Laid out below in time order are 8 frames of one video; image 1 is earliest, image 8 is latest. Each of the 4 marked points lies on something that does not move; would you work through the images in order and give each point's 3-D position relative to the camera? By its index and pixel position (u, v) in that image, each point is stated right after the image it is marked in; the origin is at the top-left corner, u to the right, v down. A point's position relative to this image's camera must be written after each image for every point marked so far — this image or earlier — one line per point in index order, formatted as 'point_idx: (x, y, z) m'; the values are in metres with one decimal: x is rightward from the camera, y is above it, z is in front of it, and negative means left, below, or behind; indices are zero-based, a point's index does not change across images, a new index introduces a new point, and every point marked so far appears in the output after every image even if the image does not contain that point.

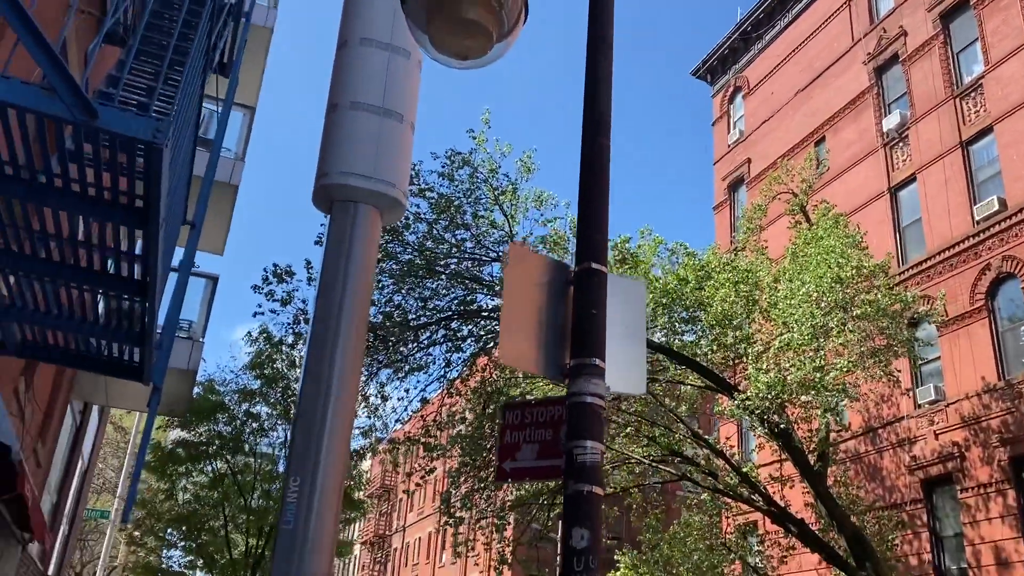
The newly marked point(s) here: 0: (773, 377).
0: (+3.4, -1.1, +11.2) m
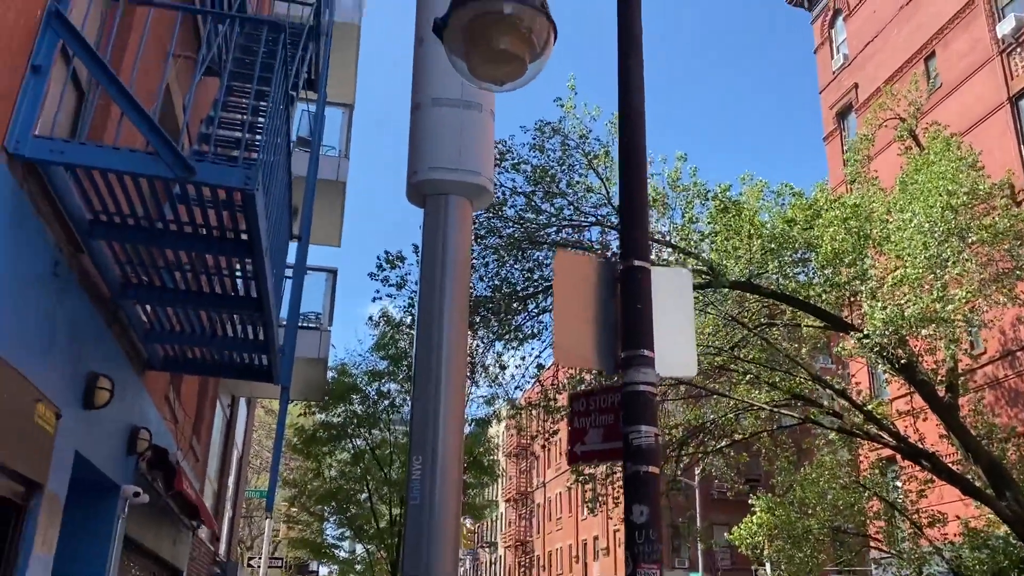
0: (+4.7, -0.3, +11.0) m
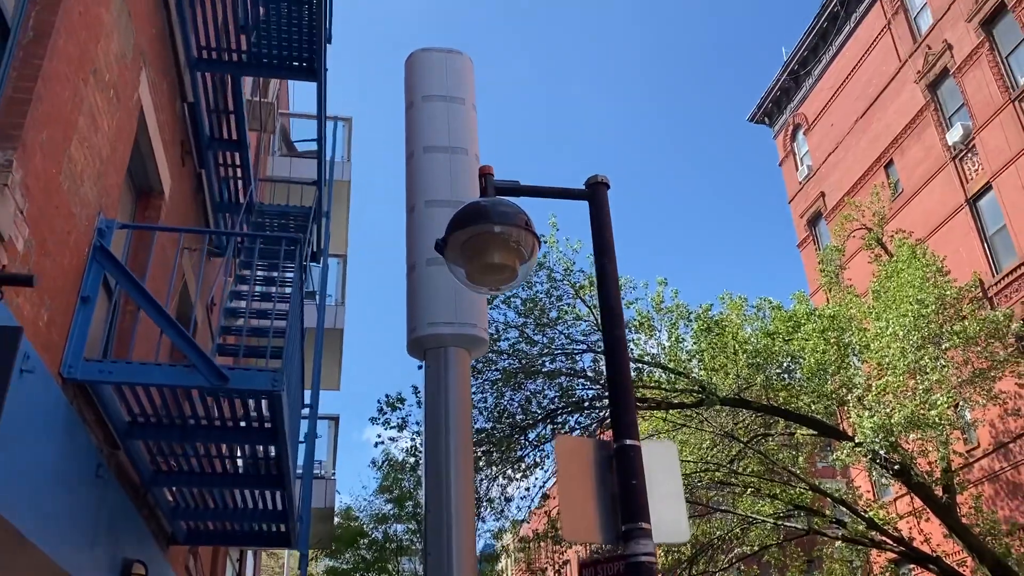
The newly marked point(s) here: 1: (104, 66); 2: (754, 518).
0: (+4.7, -1.7, +11.3) m
1: (-1.9, +1.0, +4.1) m
2: (+3.6, -3.4, +13.0) m
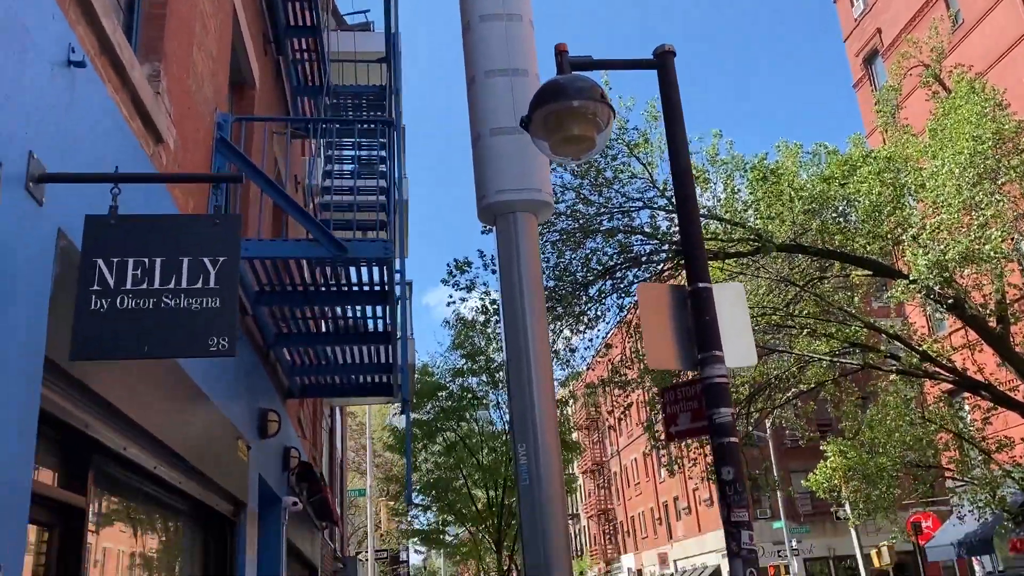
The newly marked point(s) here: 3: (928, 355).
0: (+5.6, +0.4, +11.7) m
1: (-1.6, +1.6, +4.5) m
2: (+4.6, -1.1, +13.6) m
3: (+6.2, -1.0, +13.0) m
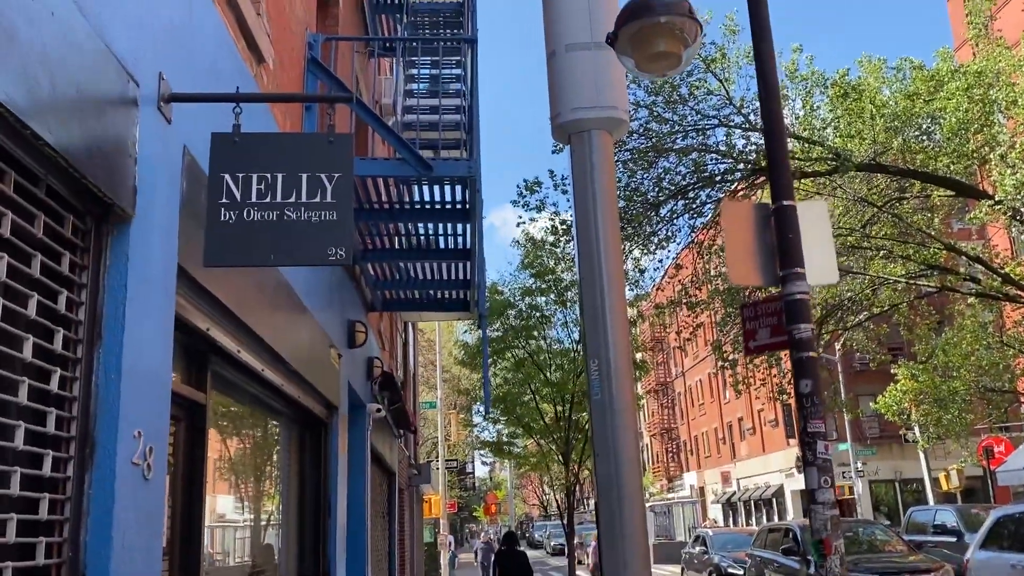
0: (+6.5, +1.4, +11.3) m
1: (-1.1, +2.0, +4.5) m
2: (+5.7, +0.2, +13.4) m
3: (+7.2, +0.1, +12.7) m
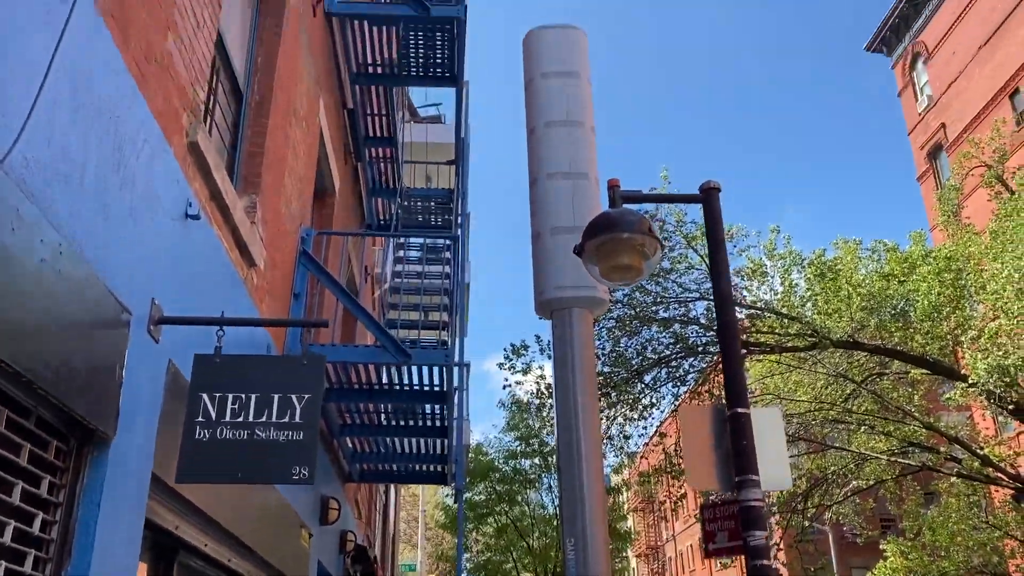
0: (+6.3, -1.0, +11.6) m
1: (-1.2, +1.0, +5.0) m
2: (+5.5, -2.6, +13.5) m
3: (+6.9, -2.5, +12.8) m
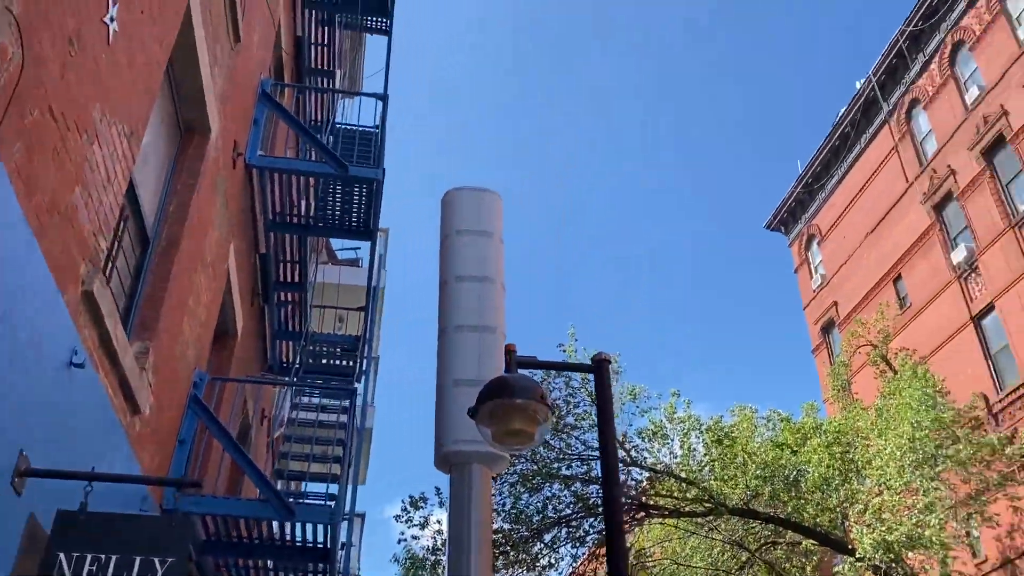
0: (+5.0, -3.4, +11.9) m
1: (-1.8, +0.2, +5.1) m
2: (+3.8, -5.2, +13.4) m
3: (+5.3, -5.1, +12.8) m
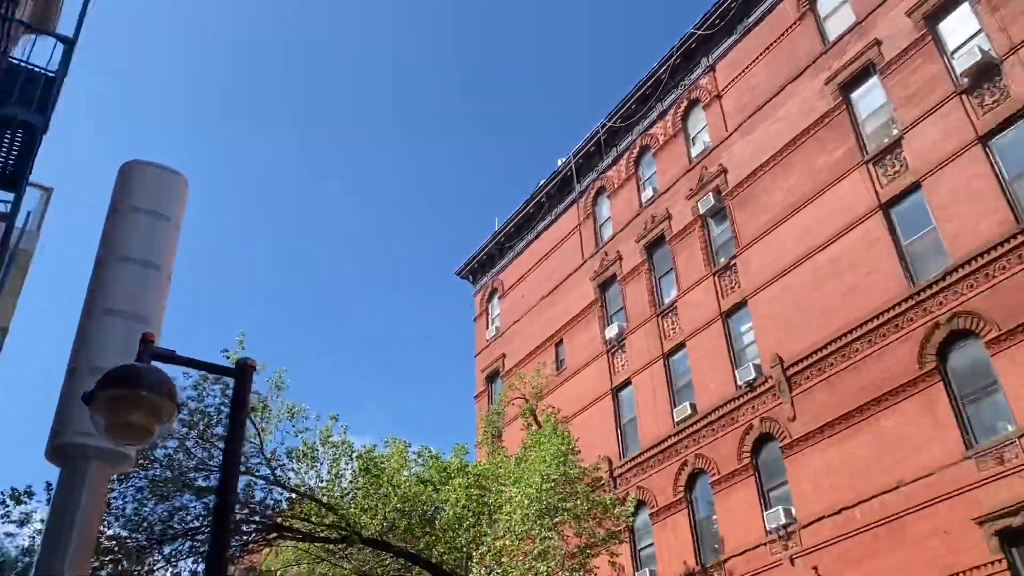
0: (-0.3, -4.2, +12.6) m
1: (-3.5, +0.6, +4.2) m
2: (-2.2, -5.7, +13.5) m
3: (-0.5, -5.9, +13.5) m
